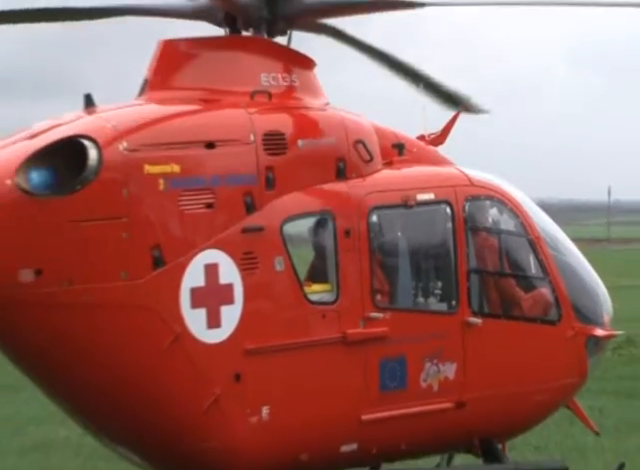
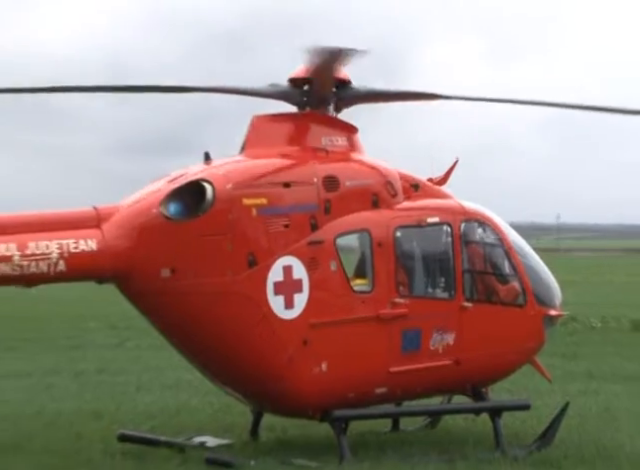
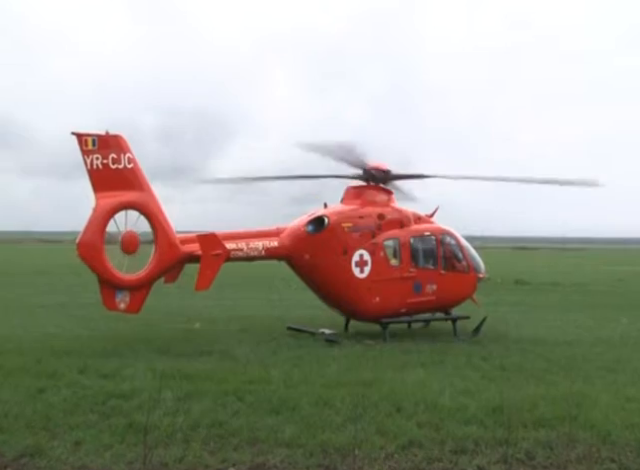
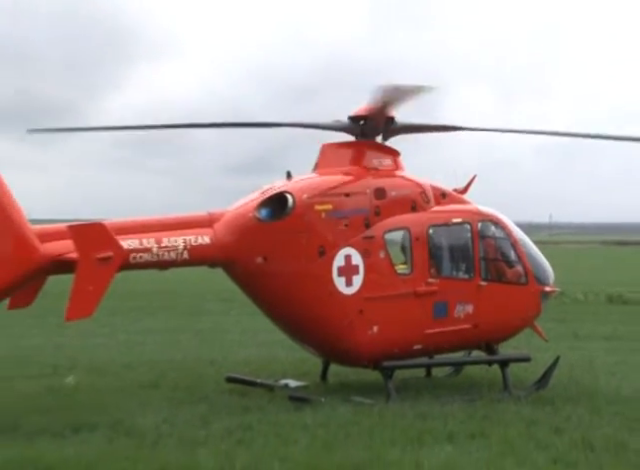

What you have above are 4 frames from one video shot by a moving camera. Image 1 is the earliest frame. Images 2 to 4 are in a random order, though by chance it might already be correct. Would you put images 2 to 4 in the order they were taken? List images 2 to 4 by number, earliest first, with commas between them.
2, 4, 3
